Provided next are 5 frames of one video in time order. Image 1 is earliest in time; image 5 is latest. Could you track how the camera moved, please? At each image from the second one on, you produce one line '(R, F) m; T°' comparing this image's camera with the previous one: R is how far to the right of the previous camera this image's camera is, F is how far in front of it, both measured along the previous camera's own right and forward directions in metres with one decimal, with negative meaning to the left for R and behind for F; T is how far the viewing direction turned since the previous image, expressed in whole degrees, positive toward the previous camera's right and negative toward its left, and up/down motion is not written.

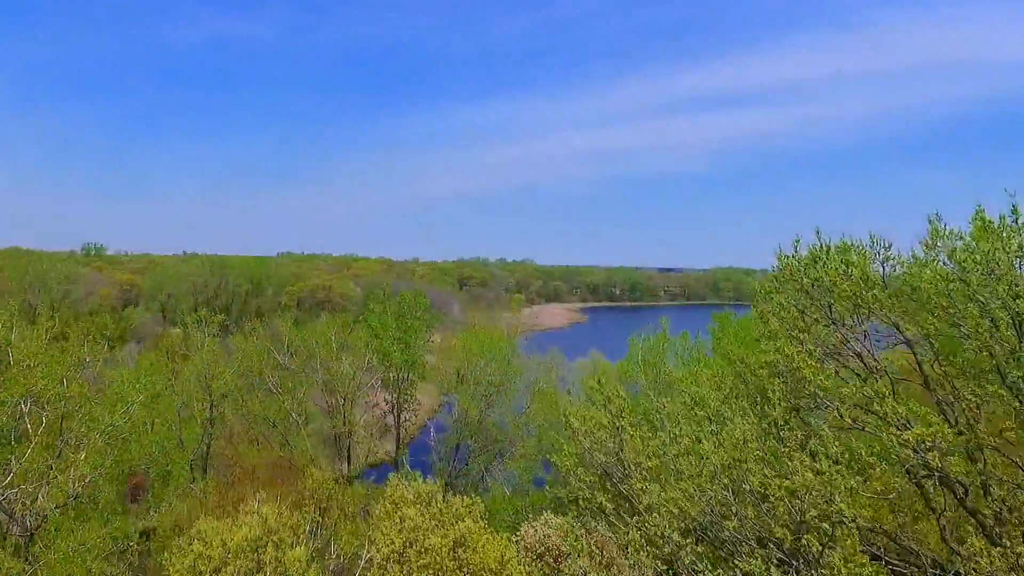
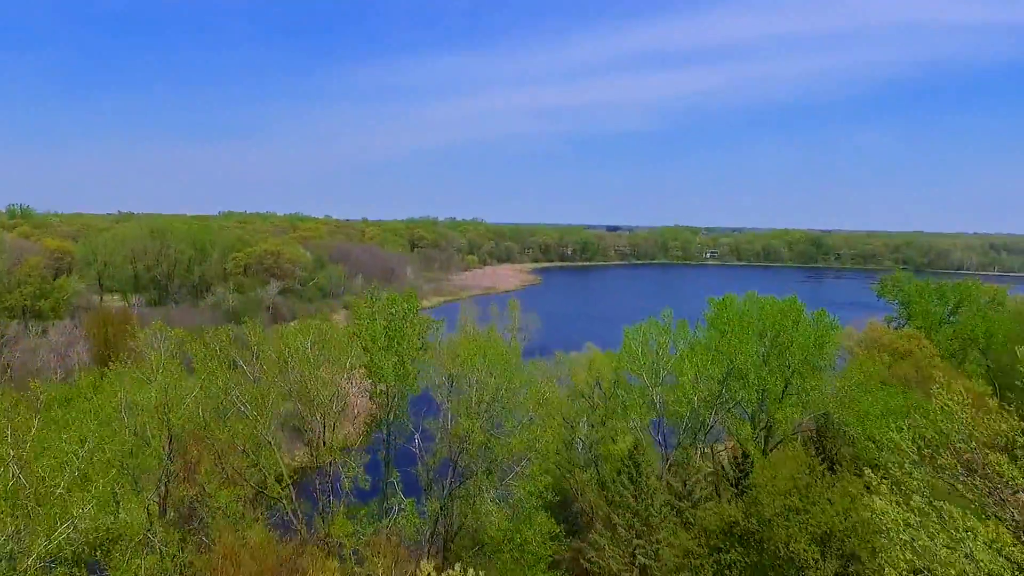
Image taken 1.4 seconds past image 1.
(-0.8, +1.5) m; +4°
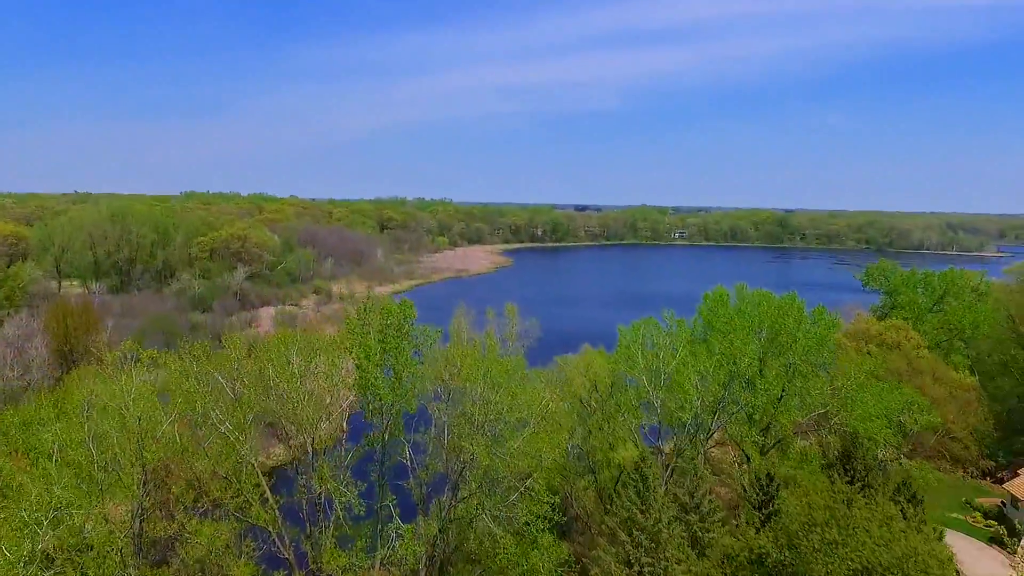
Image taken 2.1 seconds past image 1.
(-0.5, +0.8) m; +2°
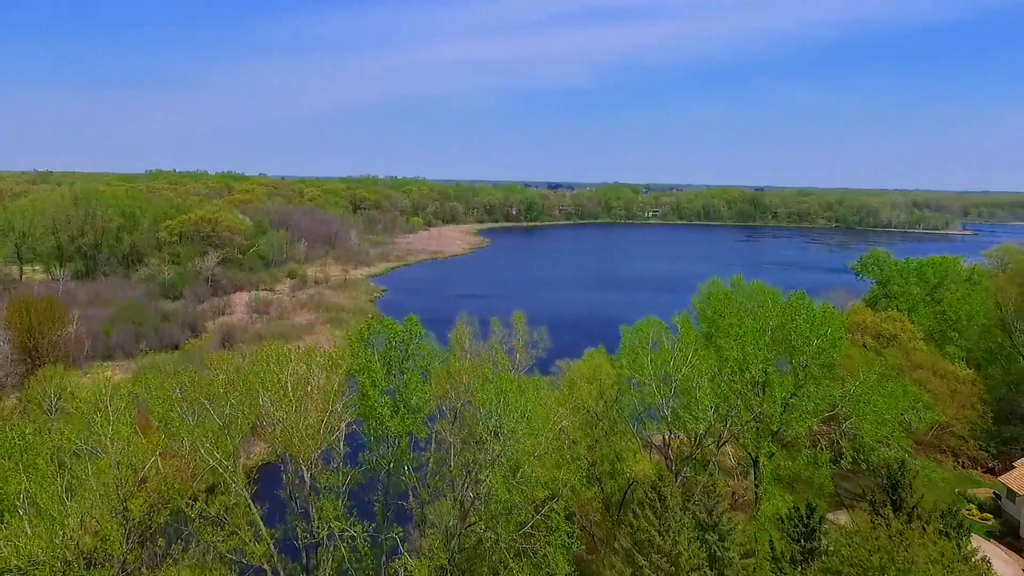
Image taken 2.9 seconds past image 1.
(-0.5, +0.9) m; +2°
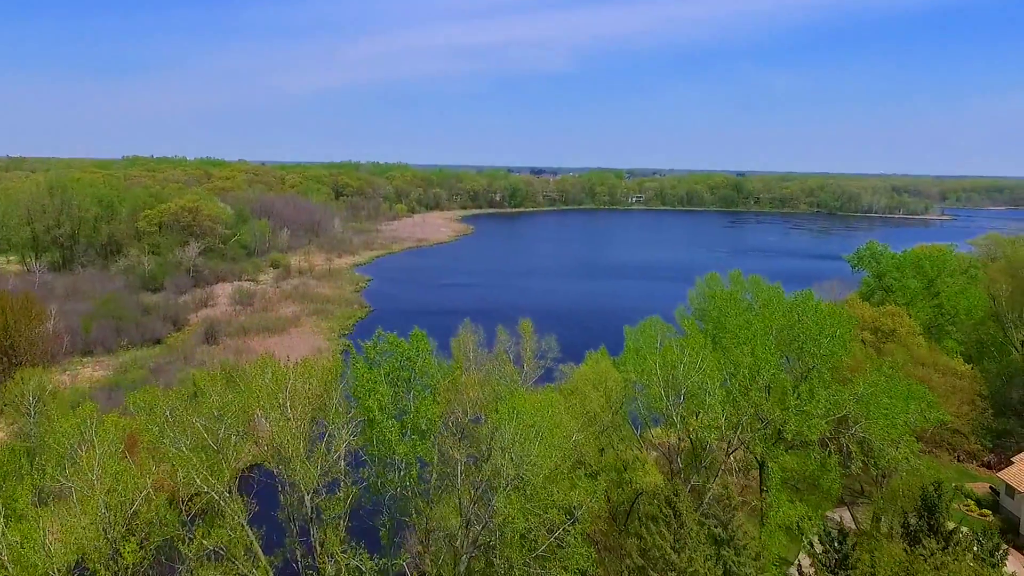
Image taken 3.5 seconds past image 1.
(-0.4, +0.6) m; +1°
